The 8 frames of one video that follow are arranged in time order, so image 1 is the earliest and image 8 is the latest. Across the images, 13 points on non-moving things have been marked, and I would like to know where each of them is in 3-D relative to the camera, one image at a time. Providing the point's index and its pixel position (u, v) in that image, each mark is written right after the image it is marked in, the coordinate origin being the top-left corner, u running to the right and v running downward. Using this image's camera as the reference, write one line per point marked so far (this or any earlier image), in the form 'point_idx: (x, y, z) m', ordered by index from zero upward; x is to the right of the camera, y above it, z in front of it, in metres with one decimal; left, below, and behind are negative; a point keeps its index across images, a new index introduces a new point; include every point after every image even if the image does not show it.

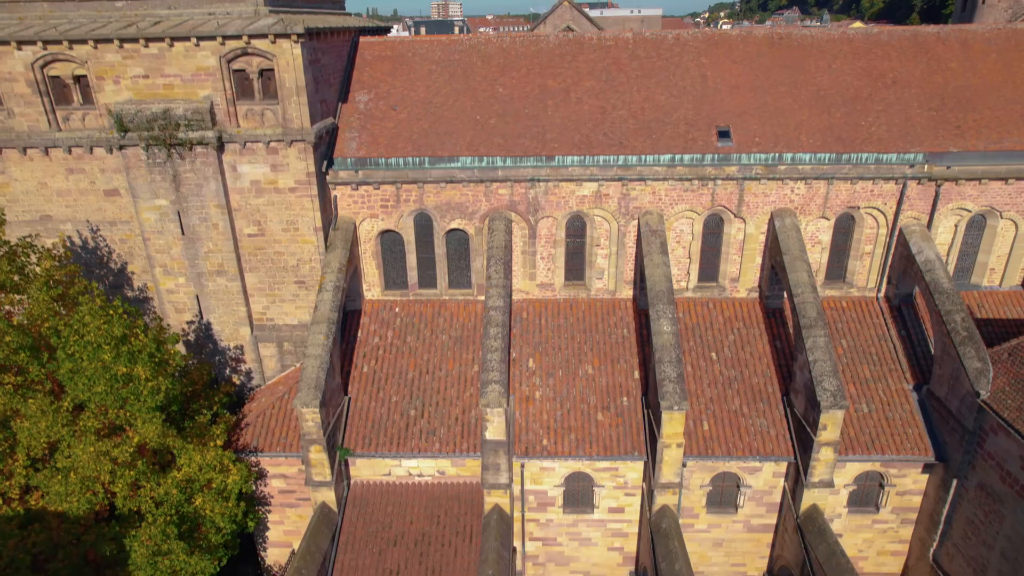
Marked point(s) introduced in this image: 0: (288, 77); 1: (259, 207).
0: (-4.8, +4.5, +13.3) m
1: (-5.8, +1.9, +14.3) m
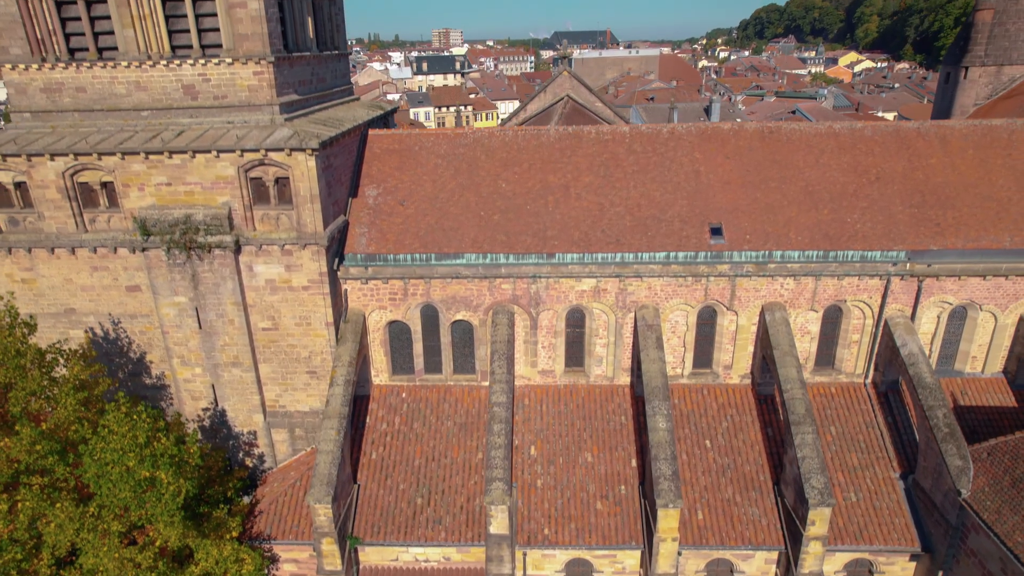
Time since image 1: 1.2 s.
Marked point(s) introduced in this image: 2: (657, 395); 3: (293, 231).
0: (-4.7, +2.3, +14.0) m
1: (-5.7, -0.4, +15.0) m
2: (+3.3, -2.4, +14.3) m
3: (-5.1, +1.3, +14.5) m
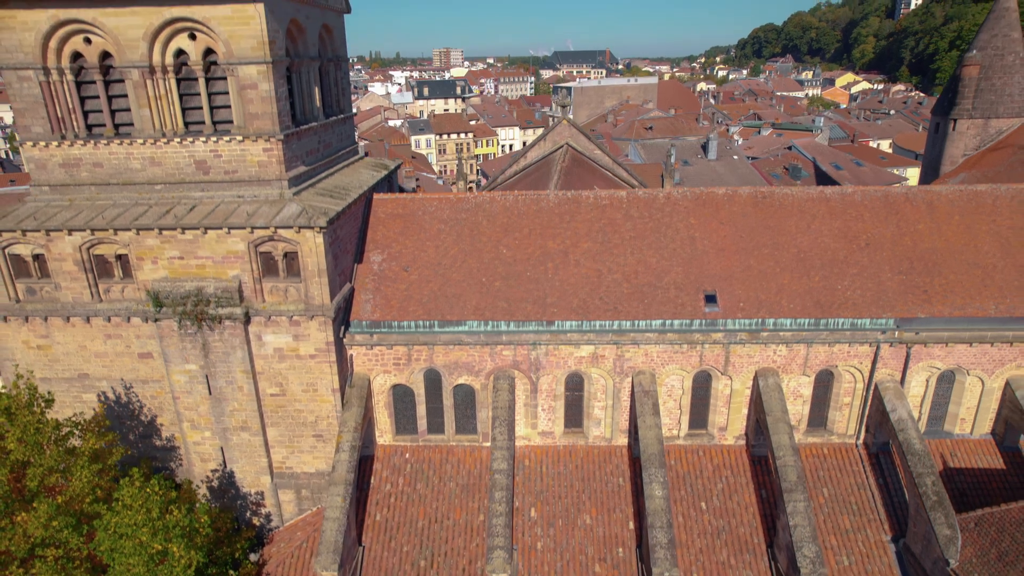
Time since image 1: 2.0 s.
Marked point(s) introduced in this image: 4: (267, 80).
0: (-4.7, +0.6, +14.6) m
1: (-5.7, -2.0, +15.5) m
2: (+3.3, -4.1, +14.8) m
3: (-5.0, -0.4, +15.0) m
4: (-5.7, +4.8, +14.6) m
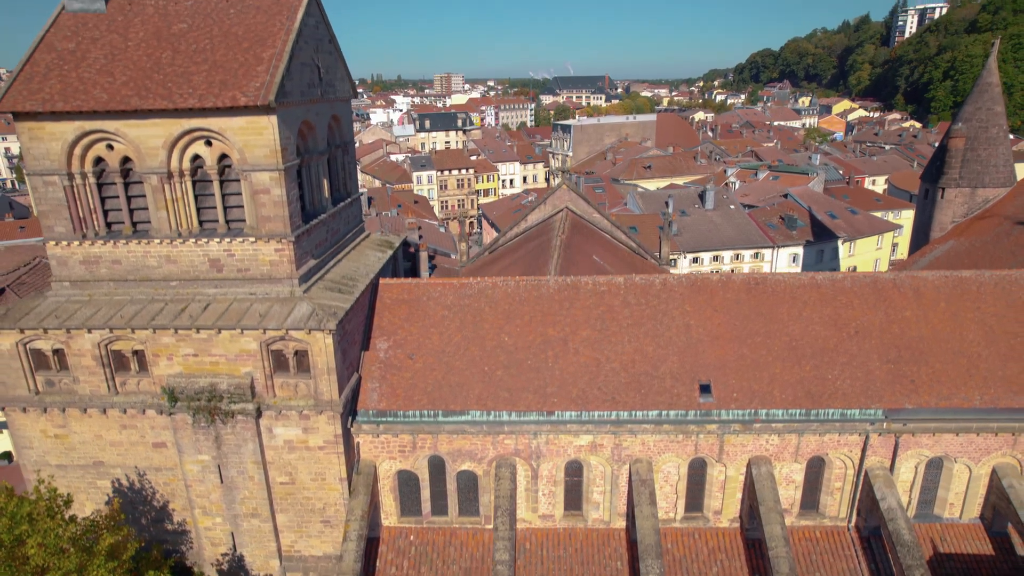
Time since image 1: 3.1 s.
0: (-4.6, -1.7, +15.2) m
1: (-5.7, -4.4, +16.0) m
2: (+3.4, -6.4, +15.2) m
3: (-5.0, -2.7, +15.6) m
4: (-5.7, +2.5, +15.3) m
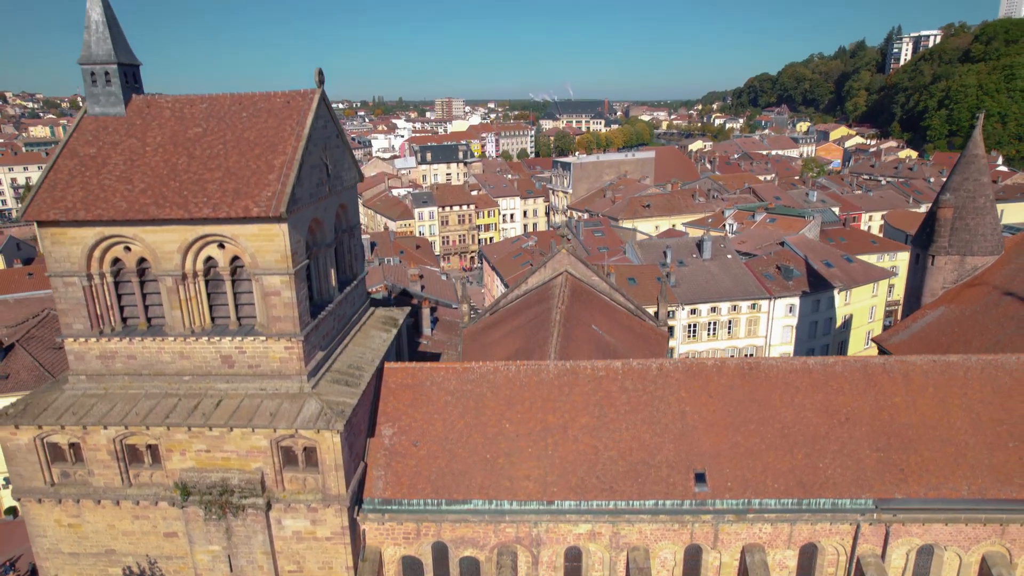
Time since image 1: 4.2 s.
0: (-4.6, -4.2, +15.7) m
1: (-5.6, -6.9, +16.5) m
2: (+3.4, -8.9, +15.7) m
3: (-5.0, -5.2, +16.1) m
4: (-5.7, 0.0, +15.9) m
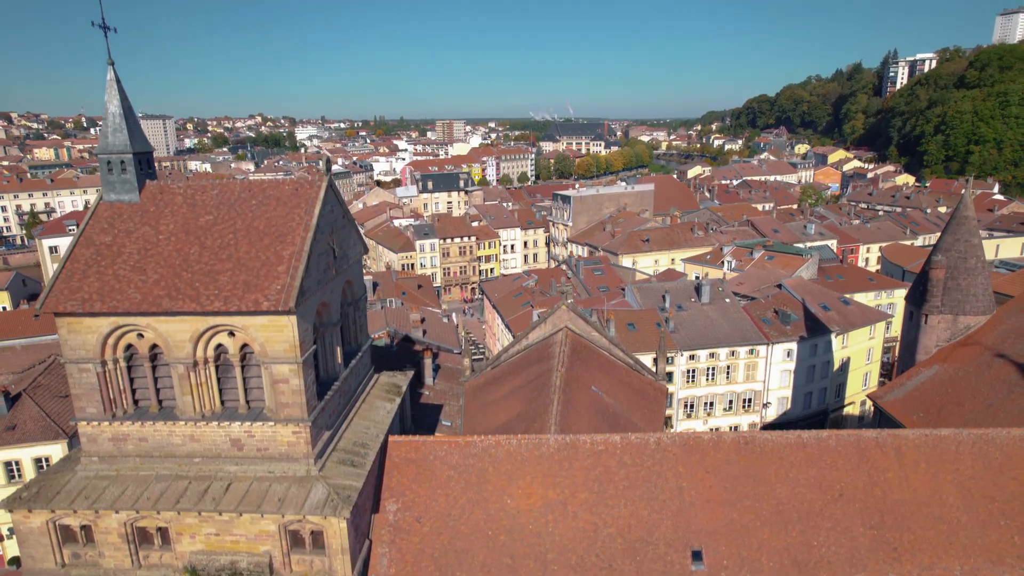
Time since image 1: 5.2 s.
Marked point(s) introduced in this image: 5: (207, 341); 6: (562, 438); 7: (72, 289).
0: (-4.6, -6.5, +16.1) m
1: (-5.6, -9.2, +16.9) m
2: (+3.4, -11.2, +16.0) m
3: (-4.9, -7.5, +16.5) m
4: (-5.6, -2.3, +16.4) m
5: (-8.1, -1.4, +16.6) m
6: (+1.5, -4.6, +19.1) m
7: (-11.5, 0.0, +16.4) m
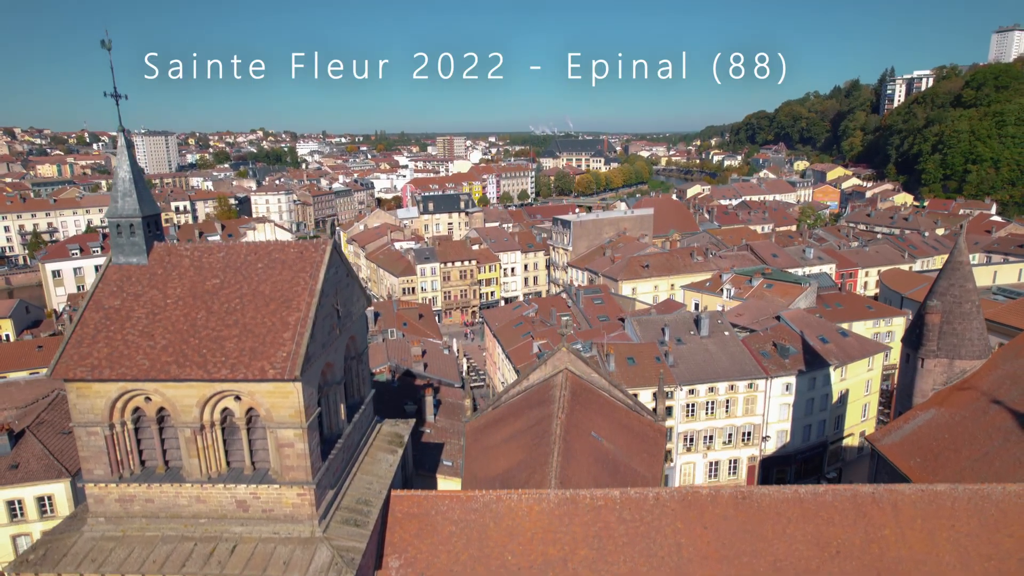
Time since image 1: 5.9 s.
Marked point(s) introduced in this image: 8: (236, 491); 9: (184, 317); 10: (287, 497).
0: (-4.5, -8.2, +16.3) m
1: (-5.6, -11.0, +17.1) m
2: (+3.5, -12.9, +16.1) m
3: (-4.9, -9.3, +16.7) m
4: (-5.6, -4.0, +16.7) m
5: (-8.1, -3.2, +16.9) m
6: (+1.5, -6.4, +19.3) m
7: (-11.5, -1.8, +16.7) m
8: (-7.6, -5.6, +17.2) m
9: (-8.9, -0.8, +17.0) m
10: (-6.1, -5.7, +17.0) m
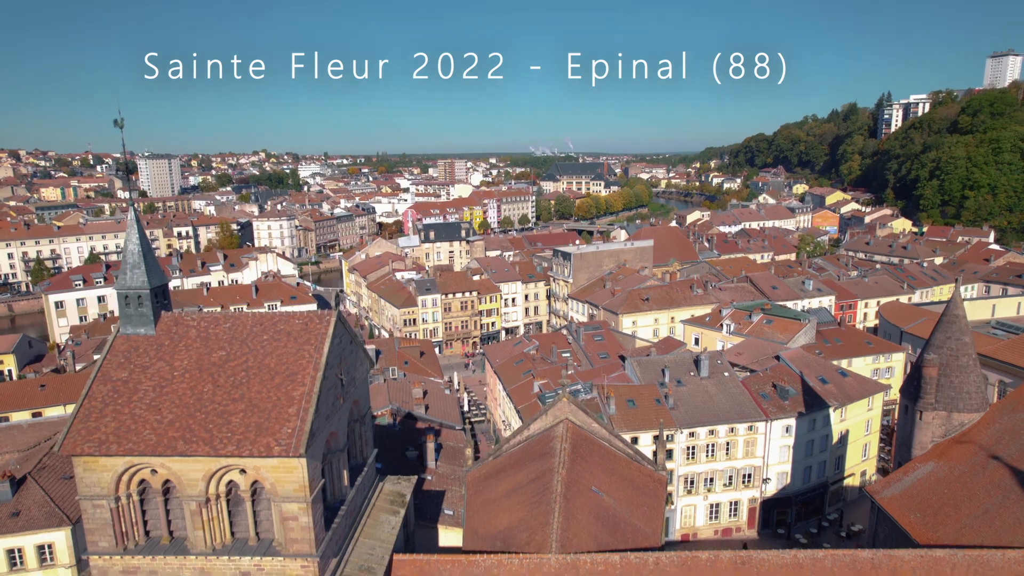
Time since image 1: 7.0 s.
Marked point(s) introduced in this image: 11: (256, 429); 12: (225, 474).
0: (-4.5, -10.3, +16.4) m
1: (-5.5, -13.0, +17.1) m
2: (+3.5, -14.9, +16.1) m
3: (-4.9, -11.3, +16.8) m
4: (-5.6, -6.1, +16.9) m
5: (-8.0, -5.2, +17.1) m
6: (+1.6, -8.5, +19.5) m
7: (-11.4, -3.8, +16.9) m
8: (-7.5, -7.6, +17.3) m
9: (-8.9, -2.9, +17.3) m
10: (-6.1, -7.8, +17.2) m
11: (-6.8, -3.7, +16.6) m
12: (-7.8, -5.1, +17.1) m
